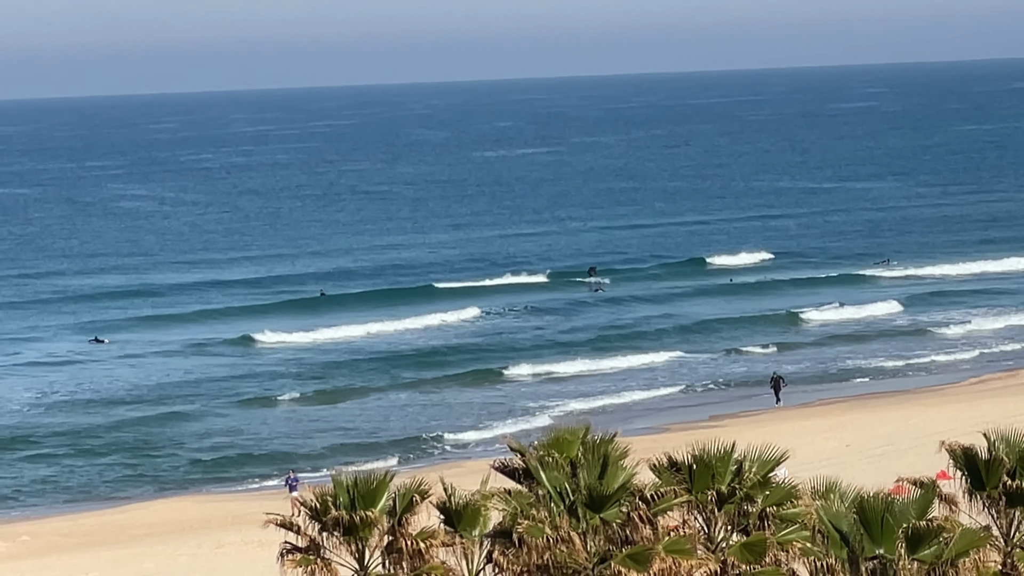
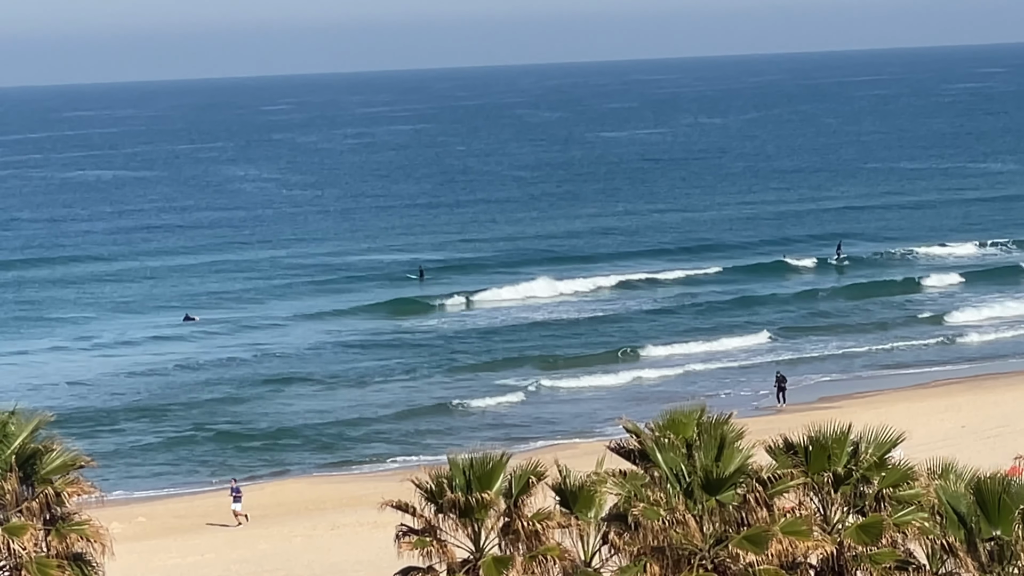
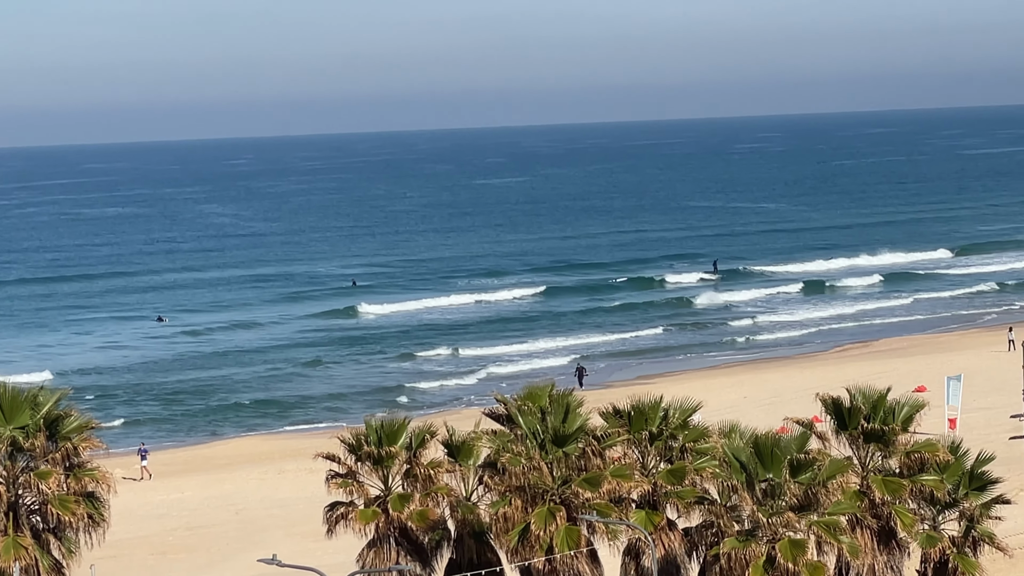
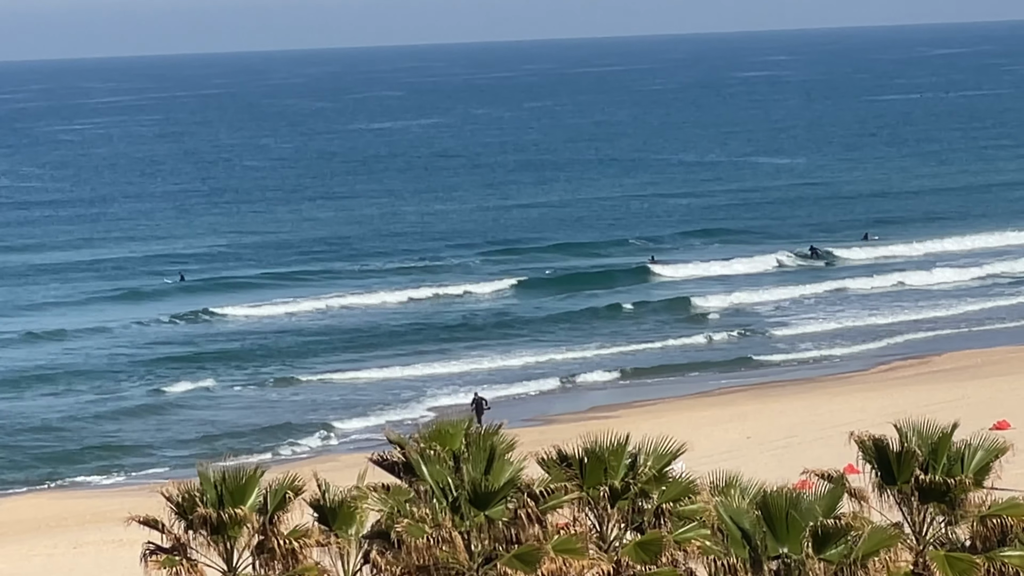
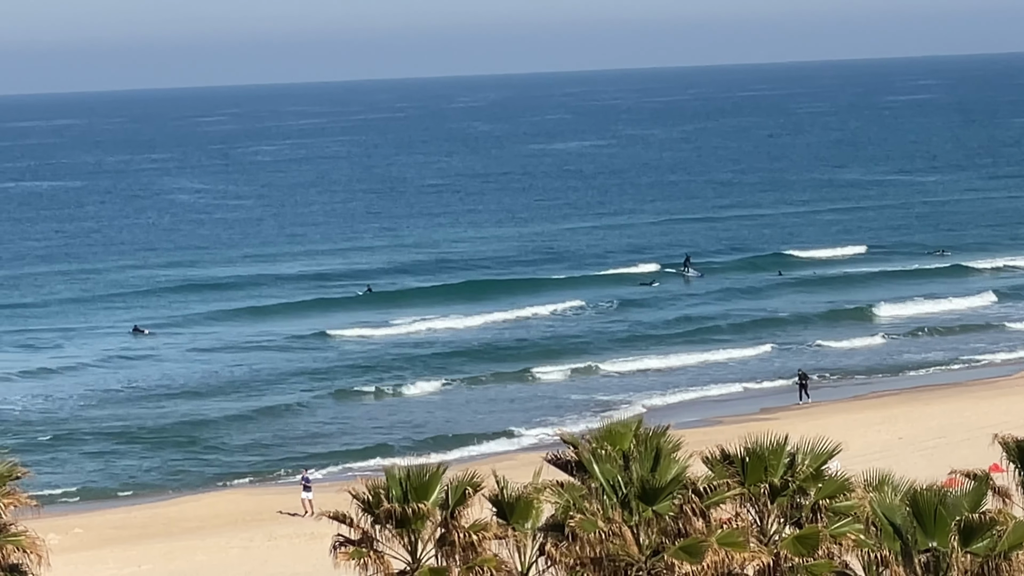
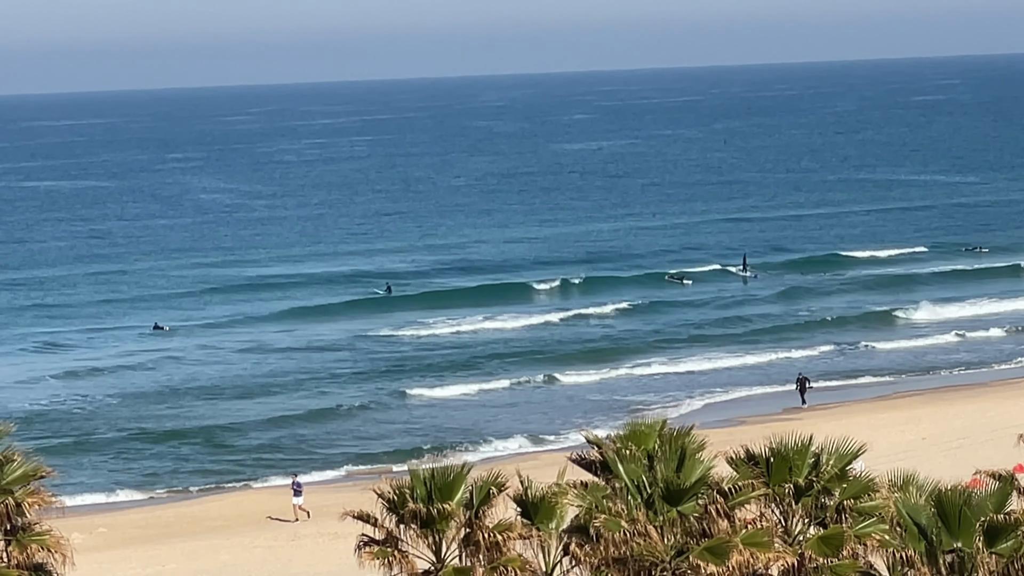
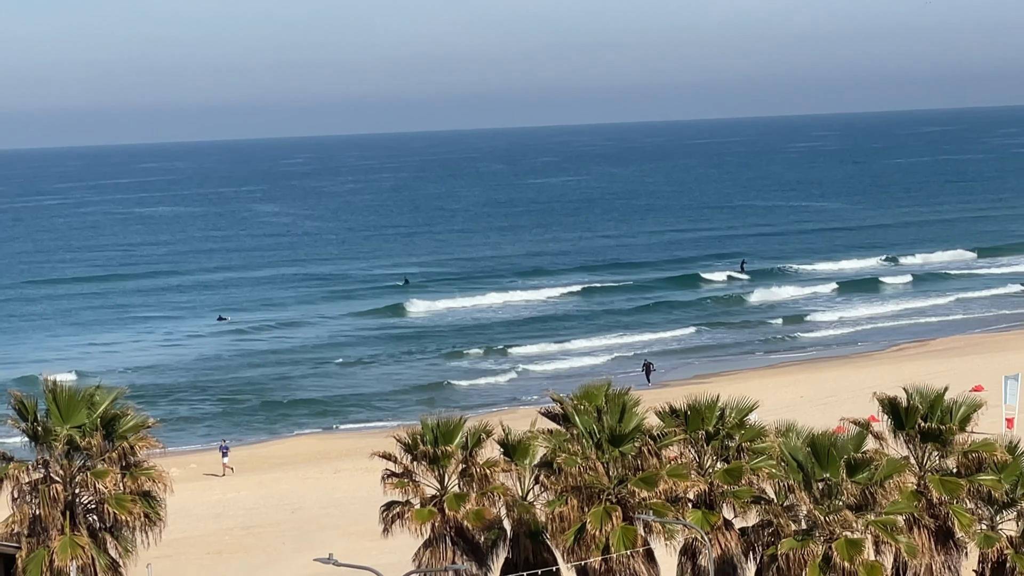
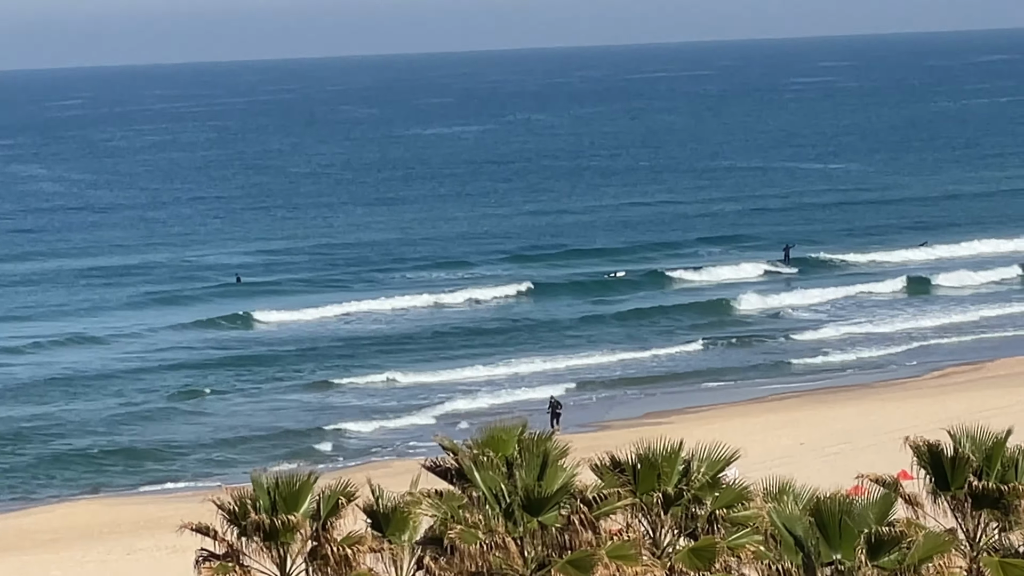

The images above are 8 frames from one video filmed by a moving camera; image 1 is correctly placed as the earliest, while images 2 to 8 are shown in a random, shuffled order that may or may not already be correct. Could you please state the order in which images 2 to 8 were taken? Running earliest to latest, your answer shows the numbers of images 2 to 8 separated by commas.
5, 6, 2, 7, 3, 8, 4
